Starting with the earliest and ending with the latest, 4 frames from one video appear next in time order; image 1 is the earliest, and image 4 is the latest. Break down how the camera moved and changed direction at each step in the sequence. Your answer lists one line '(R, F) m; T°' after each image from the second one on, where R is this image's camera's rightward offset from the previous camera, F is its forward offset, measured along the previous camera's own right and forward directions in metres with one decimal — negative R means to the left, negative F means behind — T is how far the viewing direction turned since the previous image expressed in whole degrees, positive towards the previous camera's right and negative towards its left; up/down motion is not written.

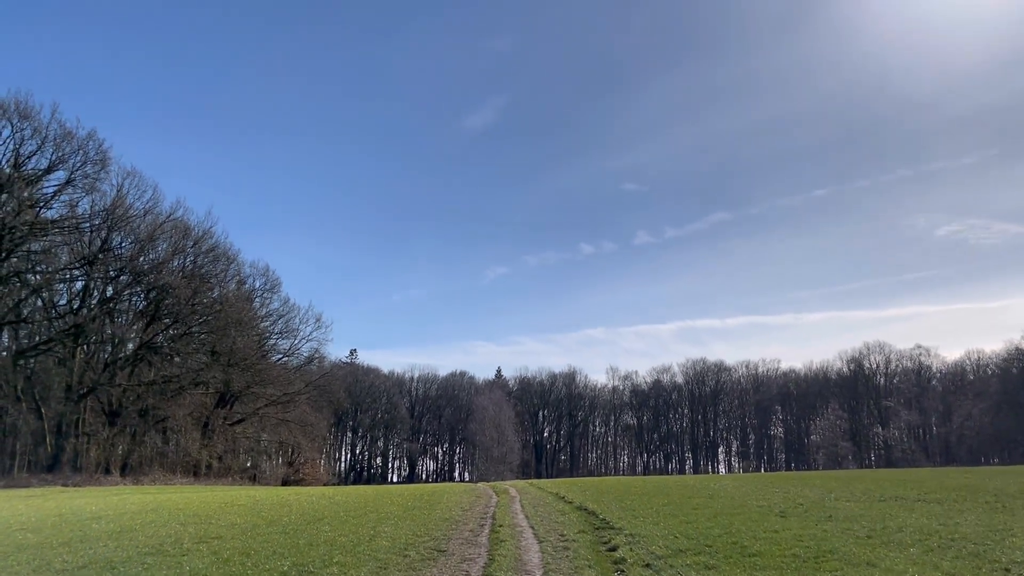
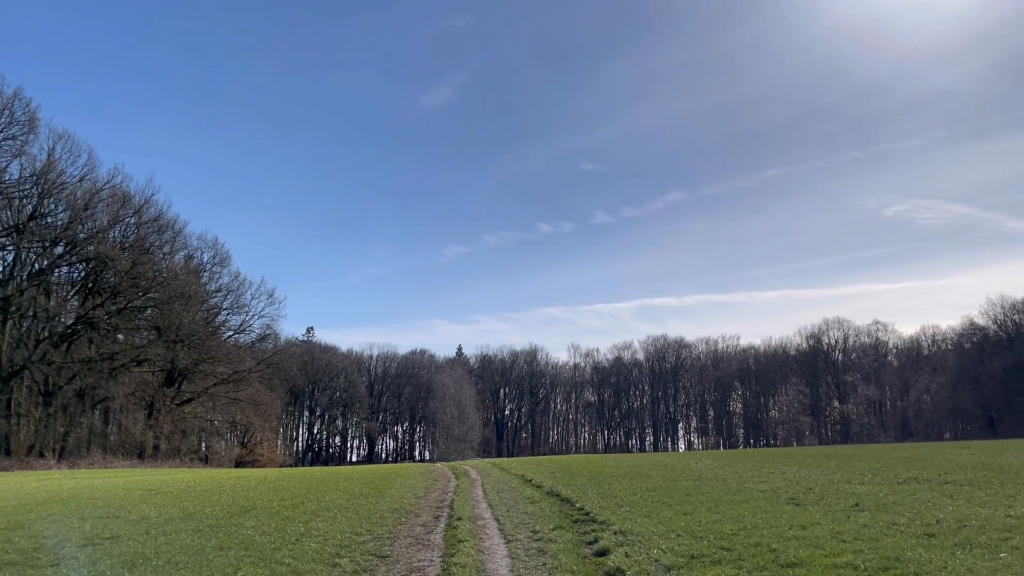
(0.0, +3.2) m; +3°
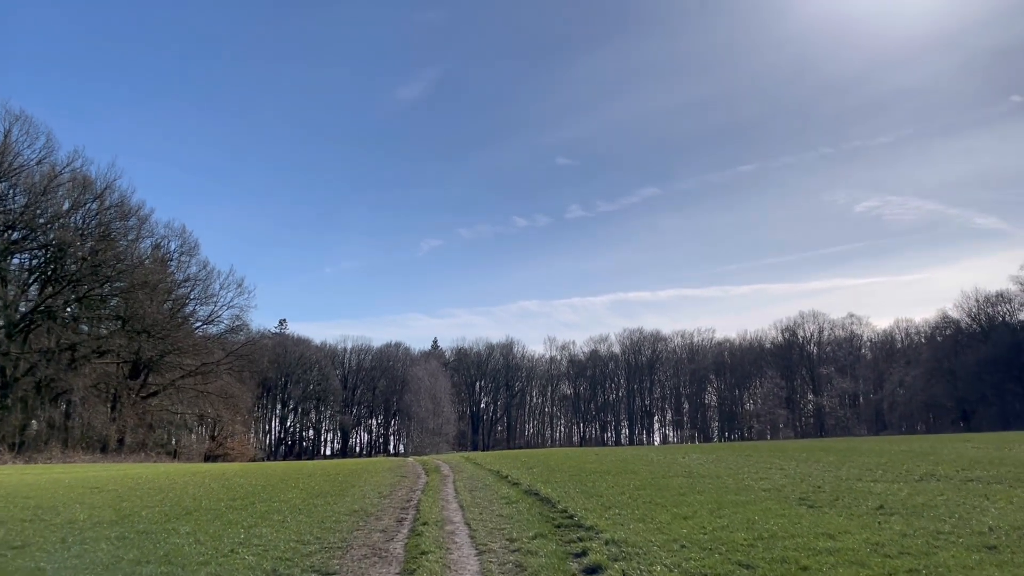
(0.0, +2.0) m; +2°
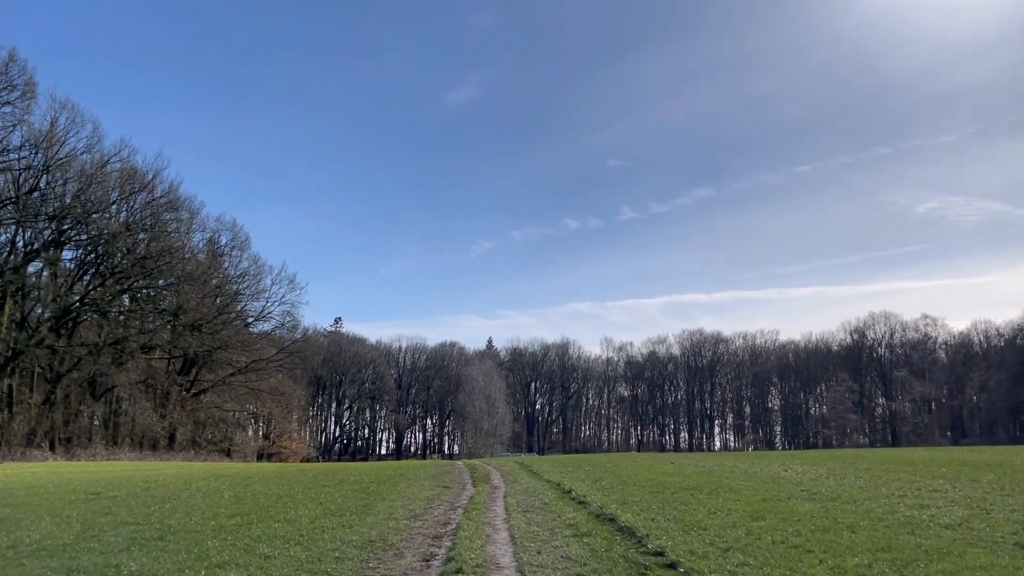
(-0.2, +4.3) m; -4°
